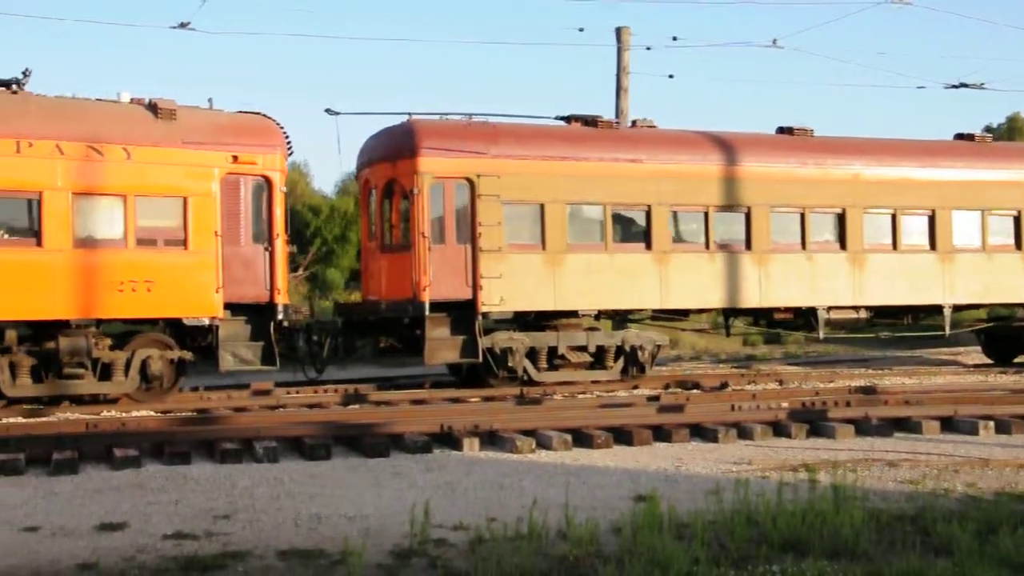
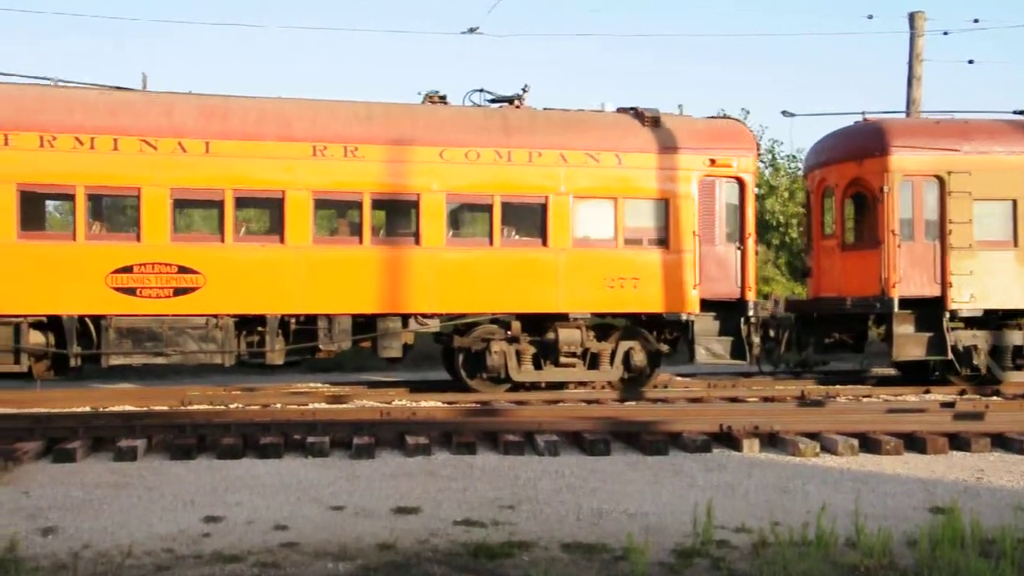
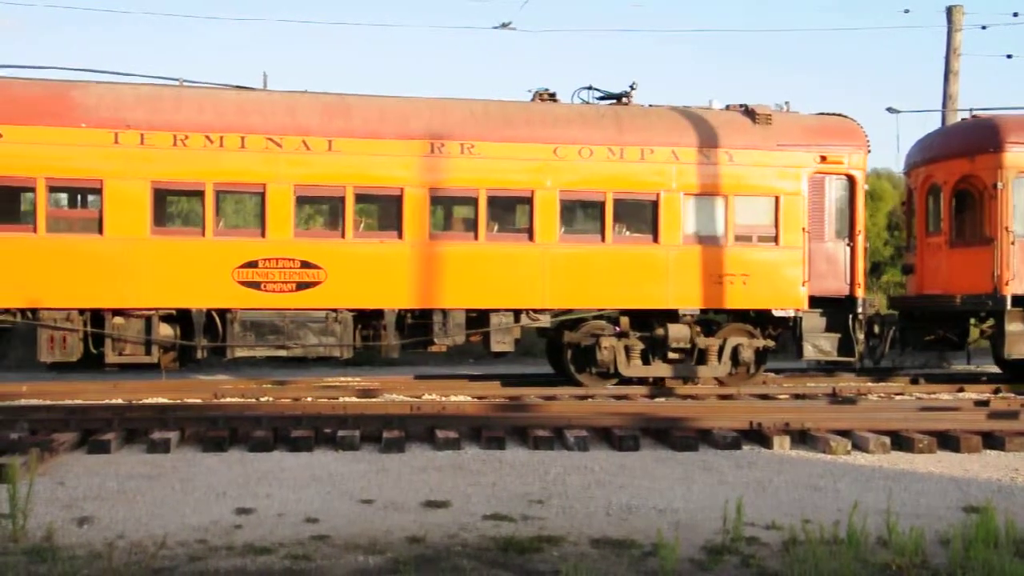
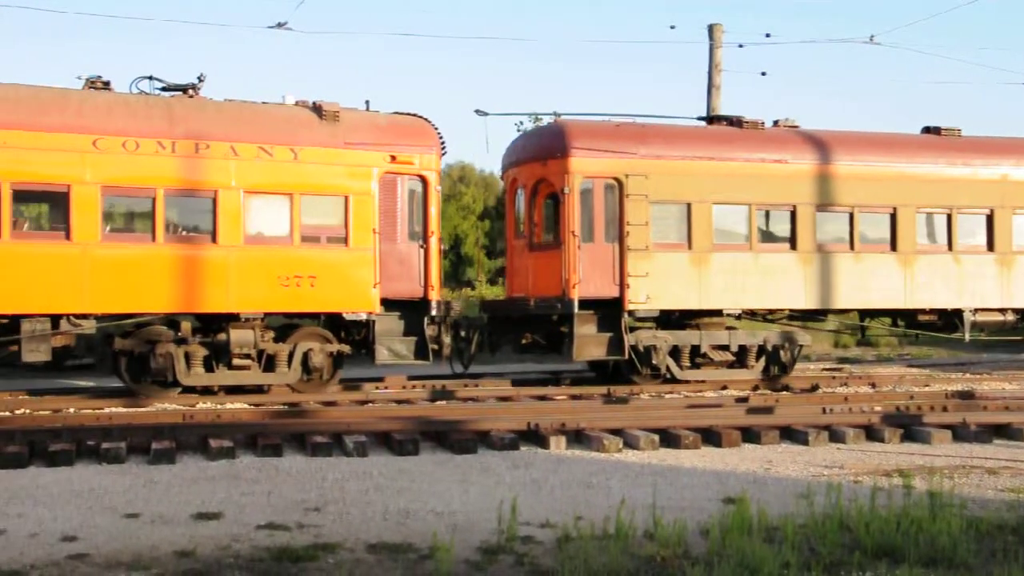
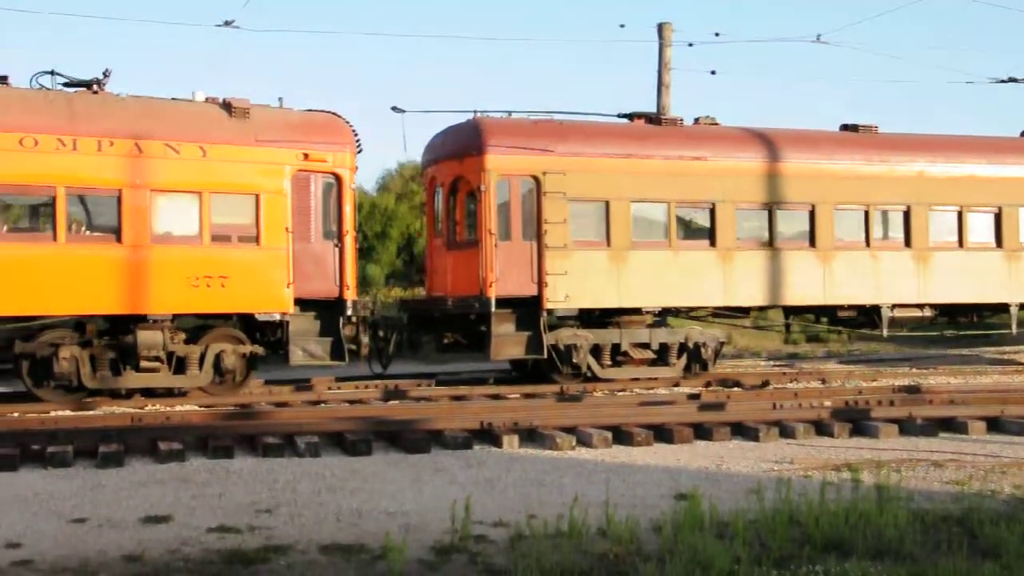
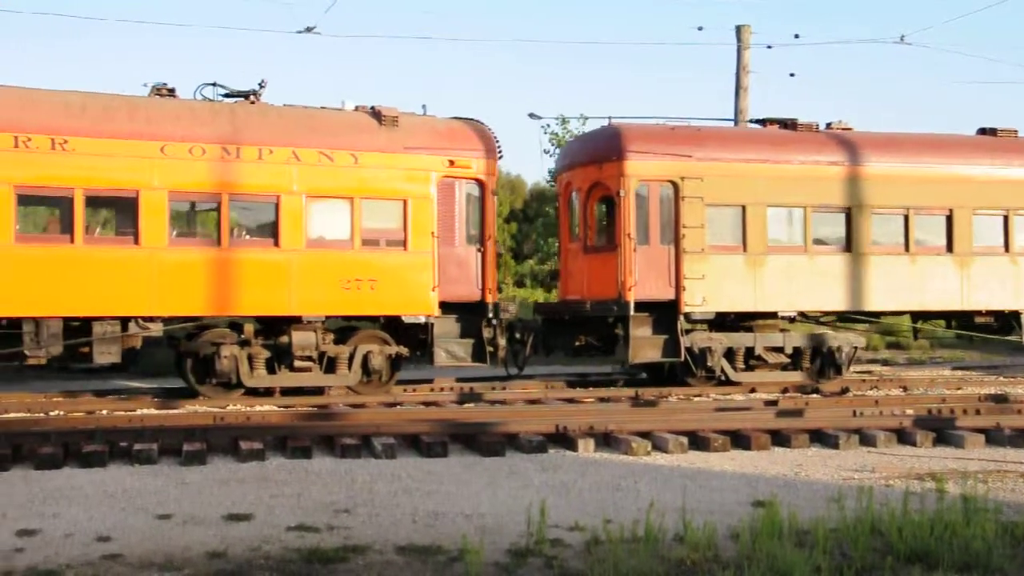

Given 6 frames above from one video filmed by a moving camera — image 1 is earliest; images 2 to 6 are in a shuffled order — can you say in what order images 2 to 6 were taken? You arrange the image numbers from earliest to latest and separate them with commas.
5, 4, 6, 2, 3
